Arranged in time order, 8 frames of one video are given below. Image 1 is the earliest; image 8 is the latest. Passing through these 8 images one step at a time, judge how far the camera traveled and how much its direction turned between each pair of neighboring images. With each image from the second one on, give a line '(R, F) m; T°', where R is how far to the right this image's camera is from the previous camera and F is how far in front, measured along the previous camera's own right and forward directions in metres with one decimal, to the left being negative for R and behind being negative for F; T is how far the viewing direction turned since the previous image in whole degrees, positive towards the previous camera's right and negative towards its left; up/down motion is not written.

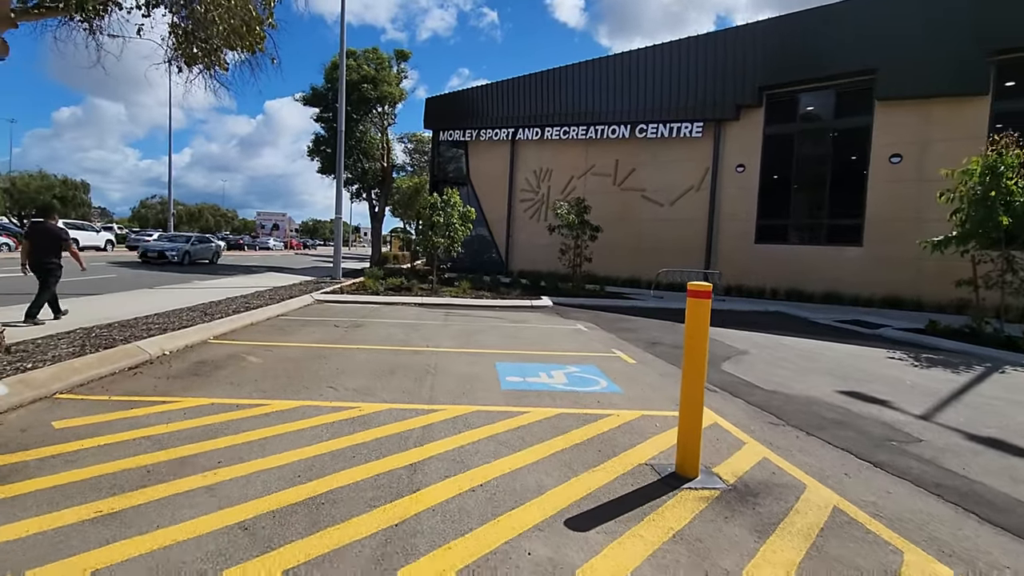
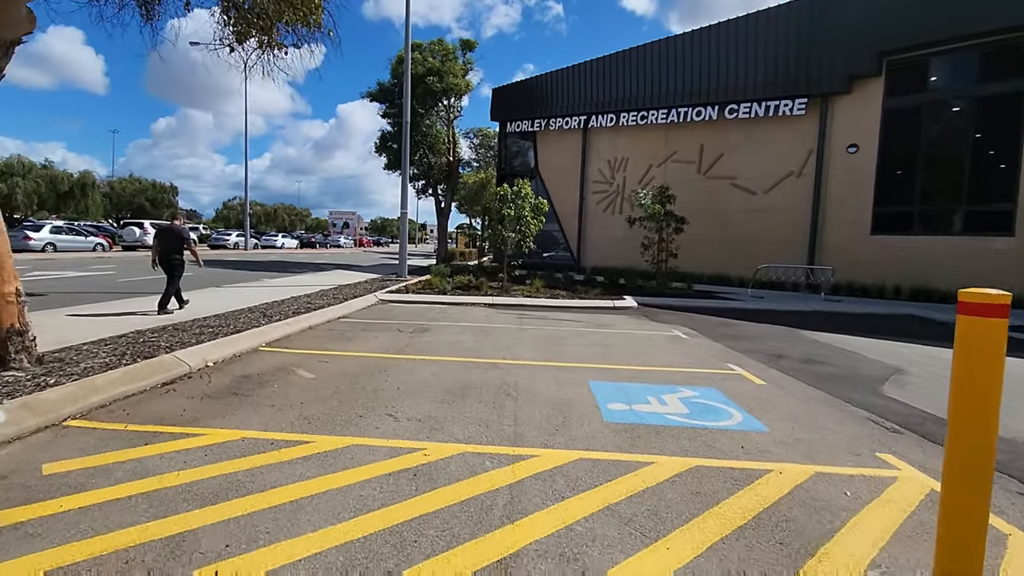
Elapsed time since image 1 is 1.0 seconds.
(-0.4, +1.4) m; -7°
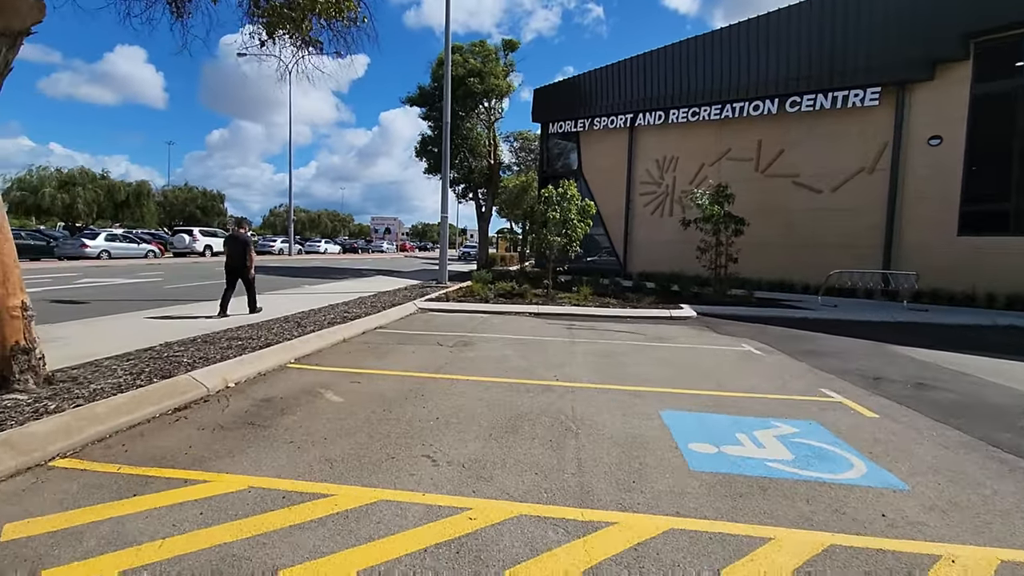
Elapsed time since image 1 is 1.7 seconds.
(-0.2, +0.9) m; -4°
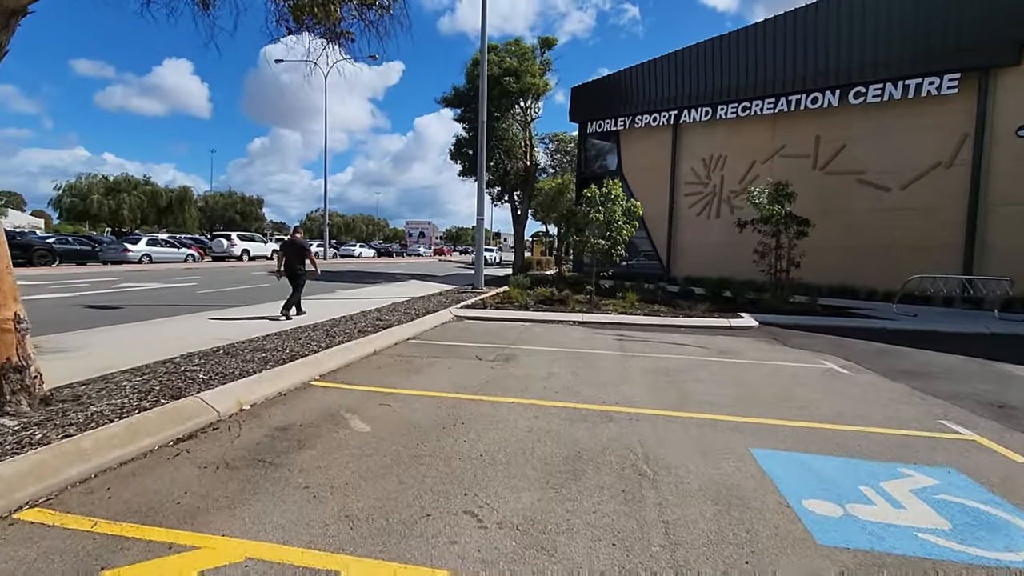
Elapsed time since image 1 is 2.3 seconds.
(-0.2, +0.9) m; -3°
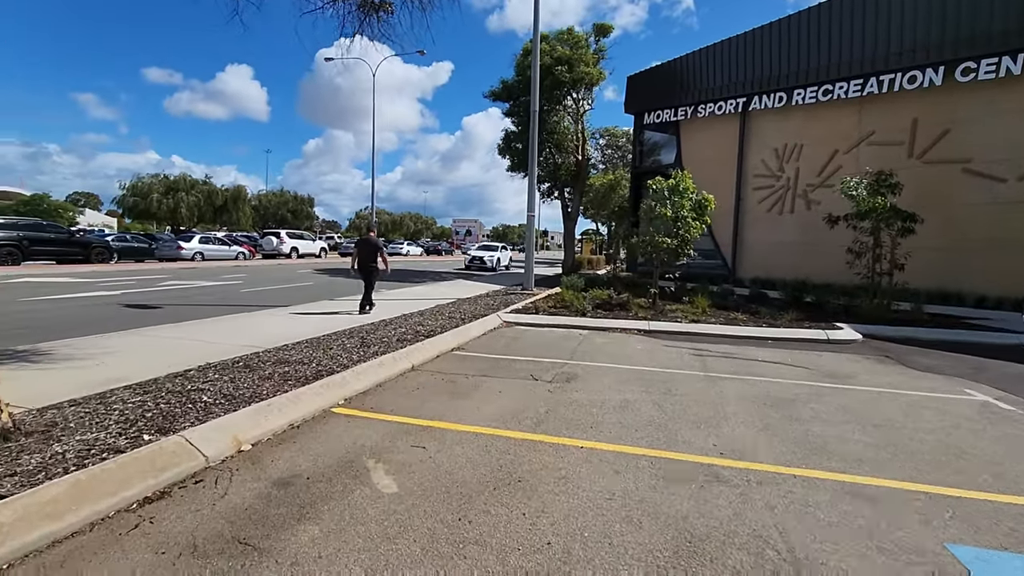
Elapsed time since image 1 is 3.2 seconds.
(-0.2, +1.3) m; -5°
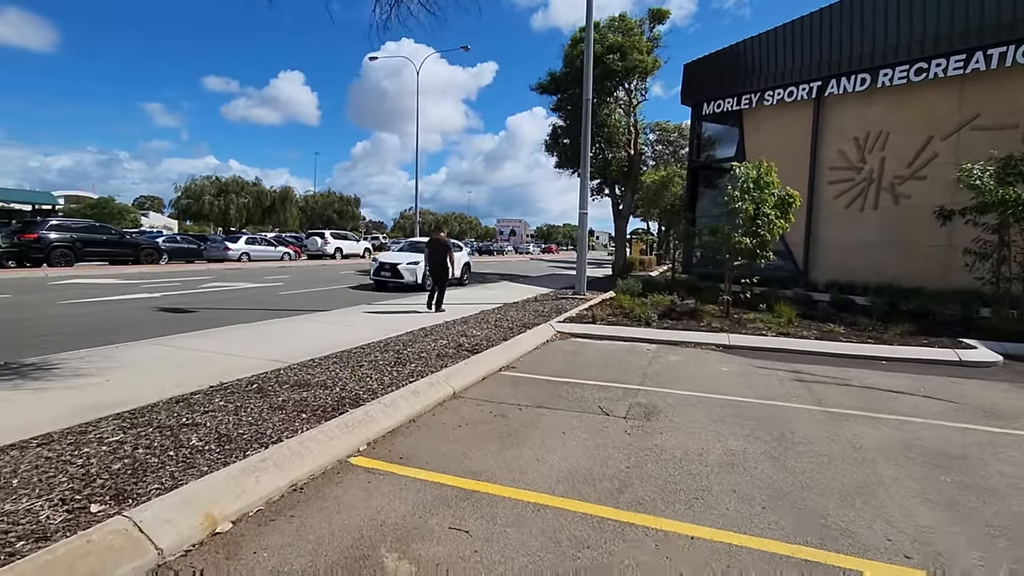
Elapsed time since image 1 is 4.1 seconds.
(-0.2, +1.3) m; -5°
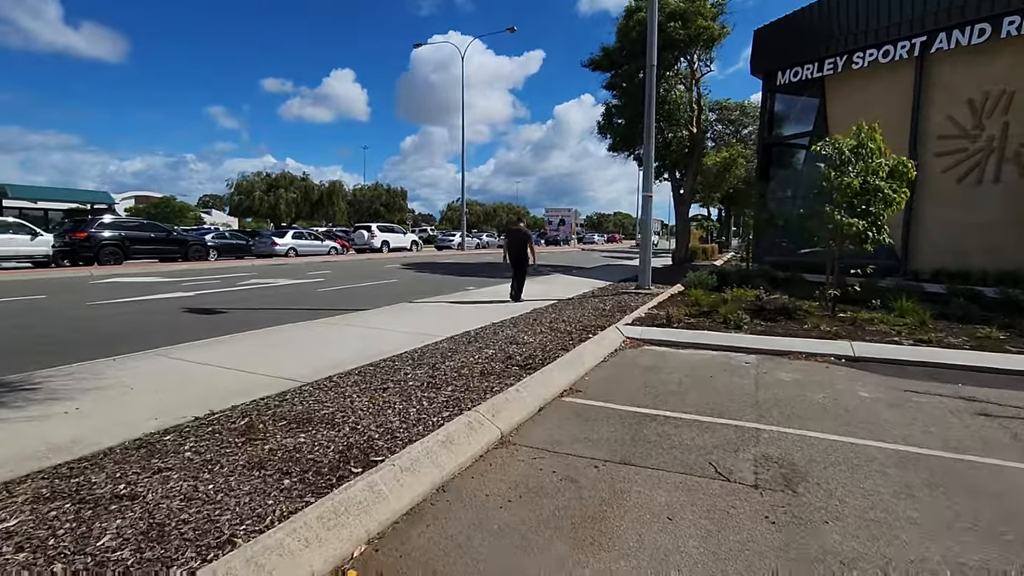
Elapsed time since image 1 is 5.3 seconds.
(-0.1, +1.6) m; -5°
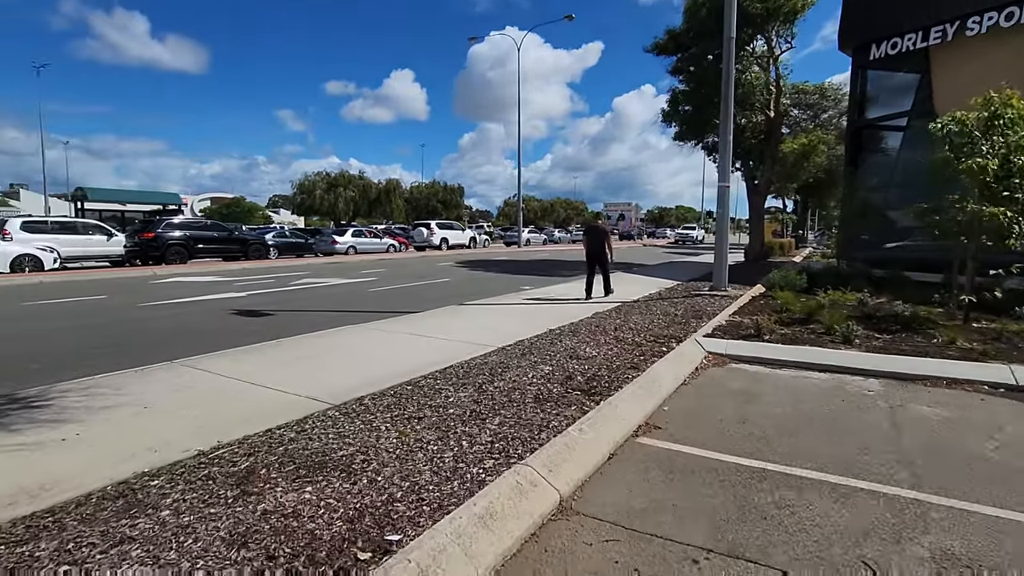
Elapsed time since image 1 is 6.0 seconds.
(0.0, +1.0) m; -6°
